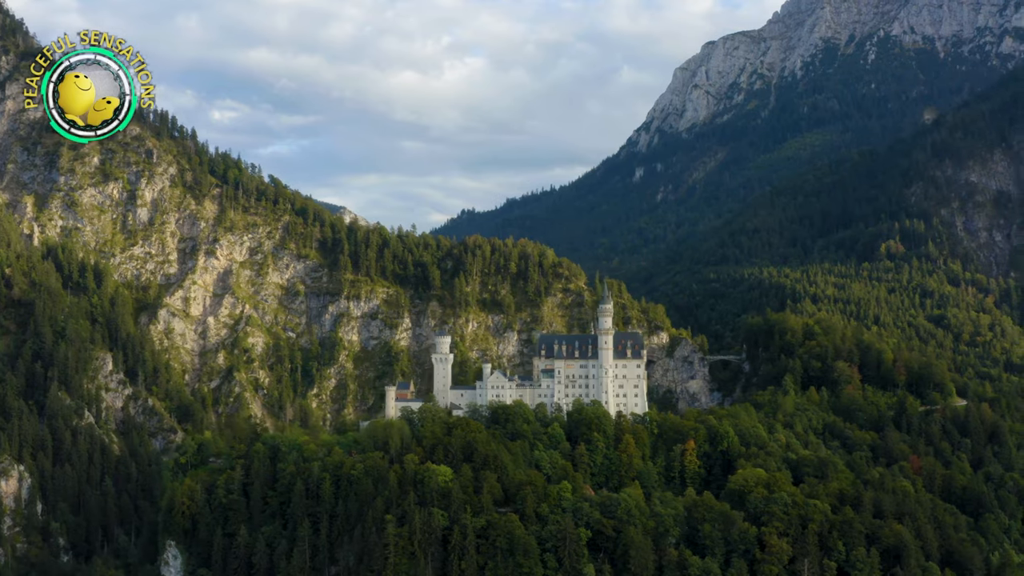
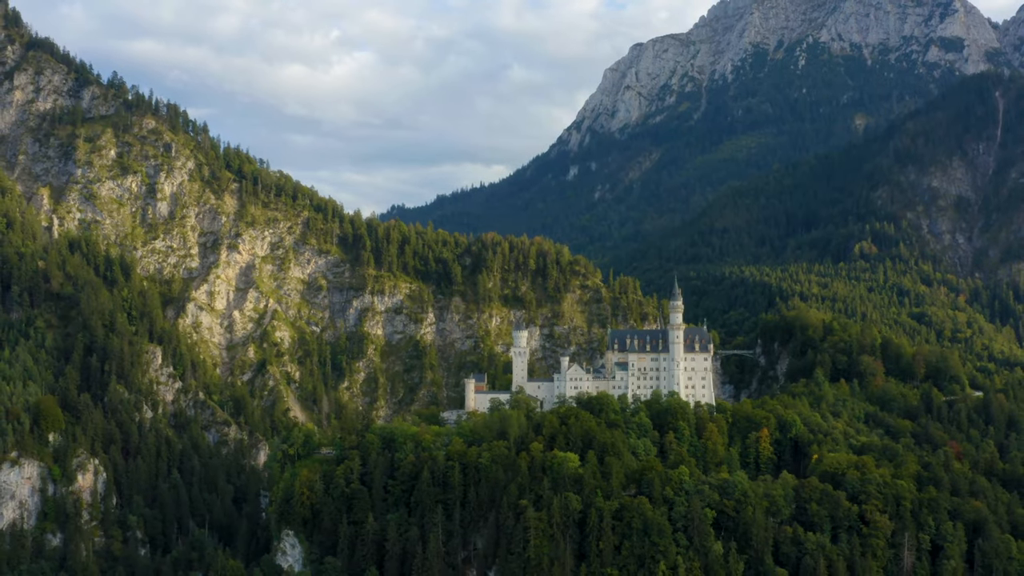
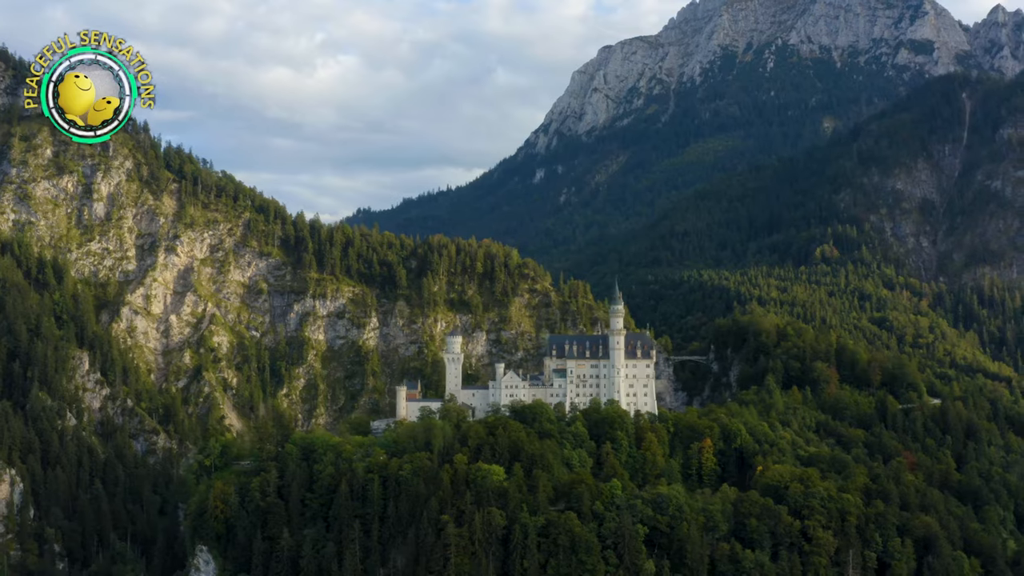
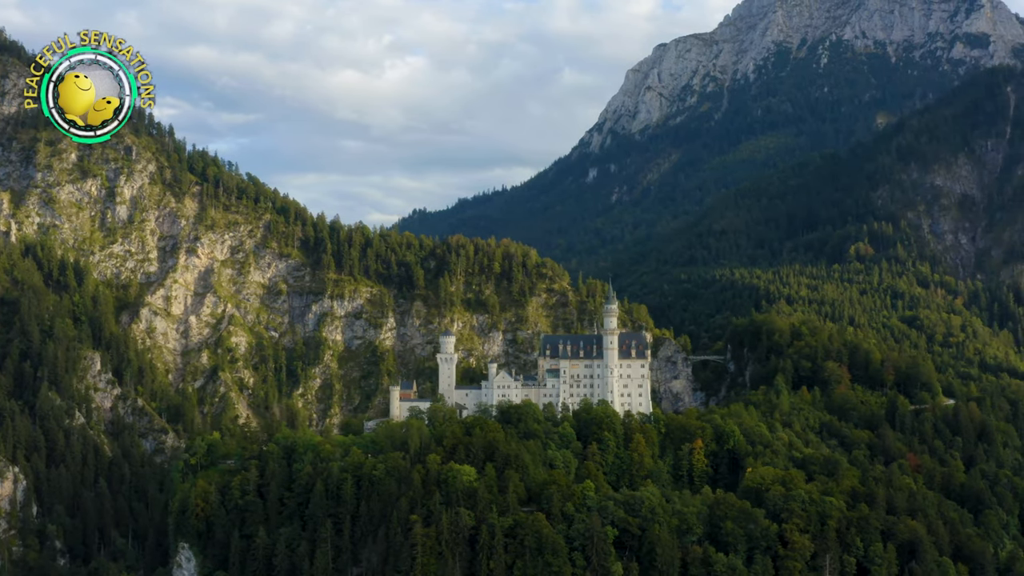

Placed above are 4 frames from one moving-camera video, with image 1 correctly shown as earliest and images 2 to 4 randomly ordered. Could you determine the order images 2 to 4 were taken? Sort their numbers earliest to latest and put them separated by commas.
4, 3, 2
